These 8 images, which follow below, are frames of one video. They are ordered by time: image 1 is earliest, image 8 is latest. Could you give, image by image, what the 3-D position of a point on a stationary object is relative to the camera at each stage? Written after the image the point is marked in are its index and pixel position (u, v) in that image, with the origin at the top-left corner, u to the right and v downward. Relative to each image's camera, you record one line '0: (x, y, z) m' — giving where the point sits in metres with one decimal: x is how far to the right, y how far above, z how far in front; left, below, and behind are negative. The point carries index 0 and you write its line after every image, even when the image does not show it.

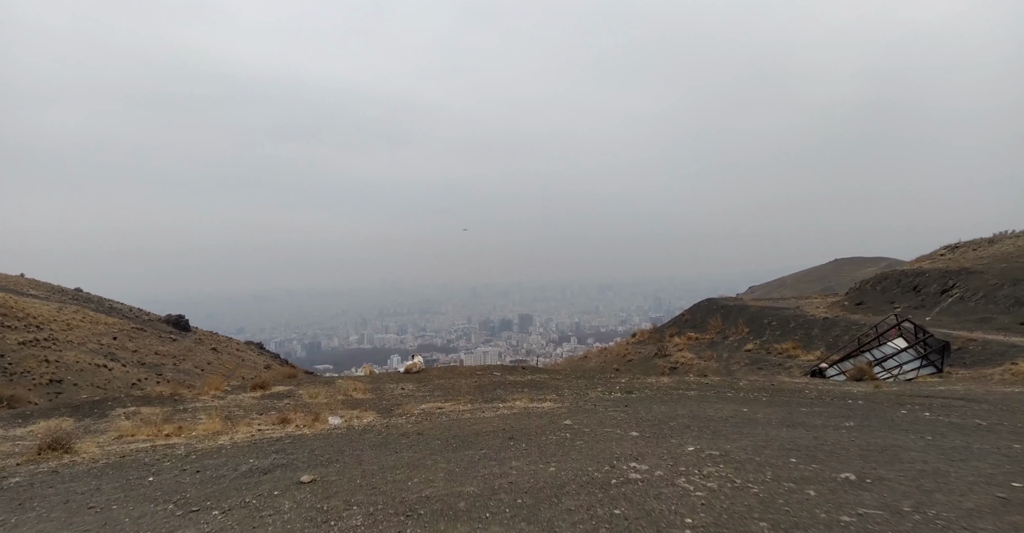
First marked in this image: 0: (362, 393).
0: (-3.6, -3.0, +15.6) m
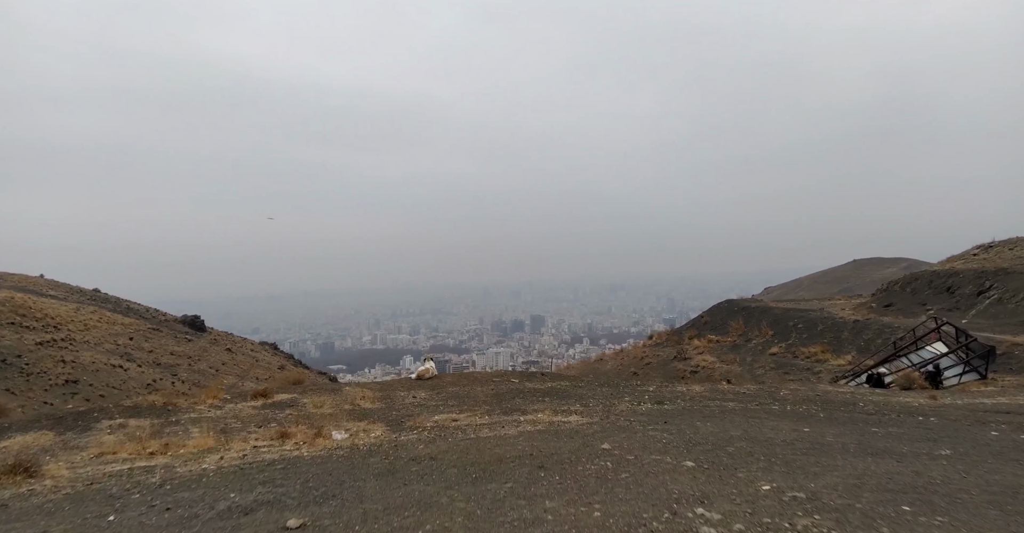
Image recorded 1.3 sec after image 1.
0: (-3.1, -3.0, +14.4) m
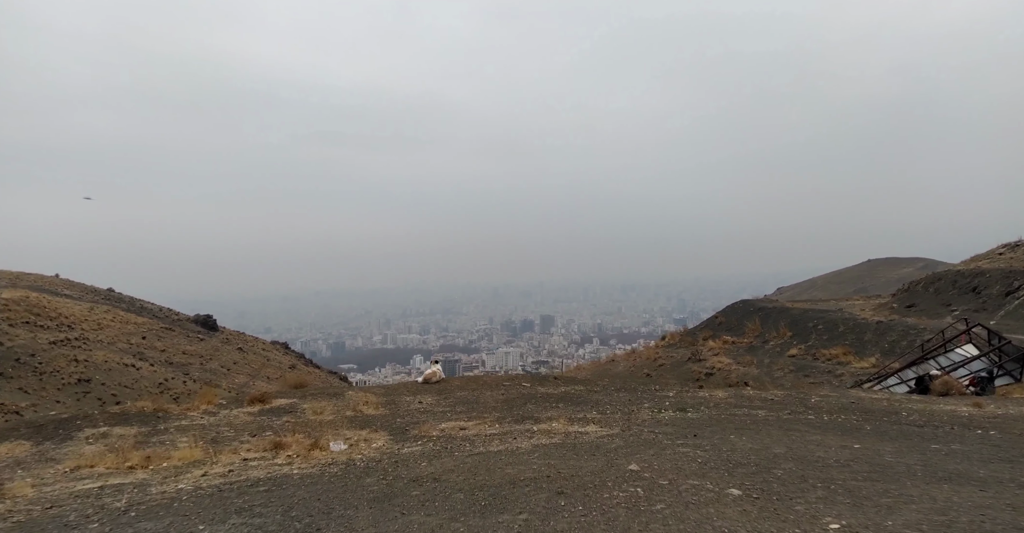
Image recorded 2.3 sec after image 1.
0: (-2.8, -2.9, +13.6) m
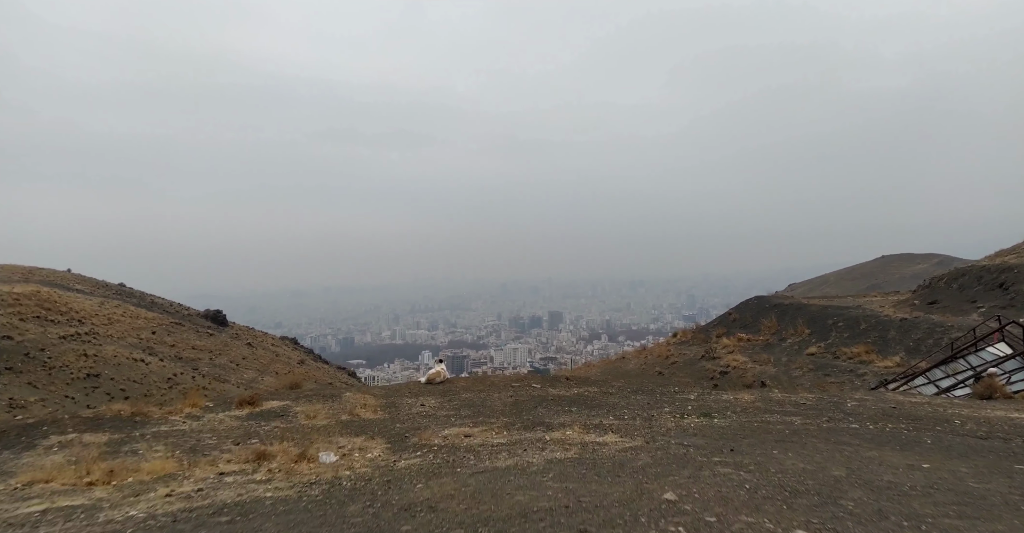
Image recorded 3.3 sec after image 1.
0: (-2.6, -2.8, +12.6) m
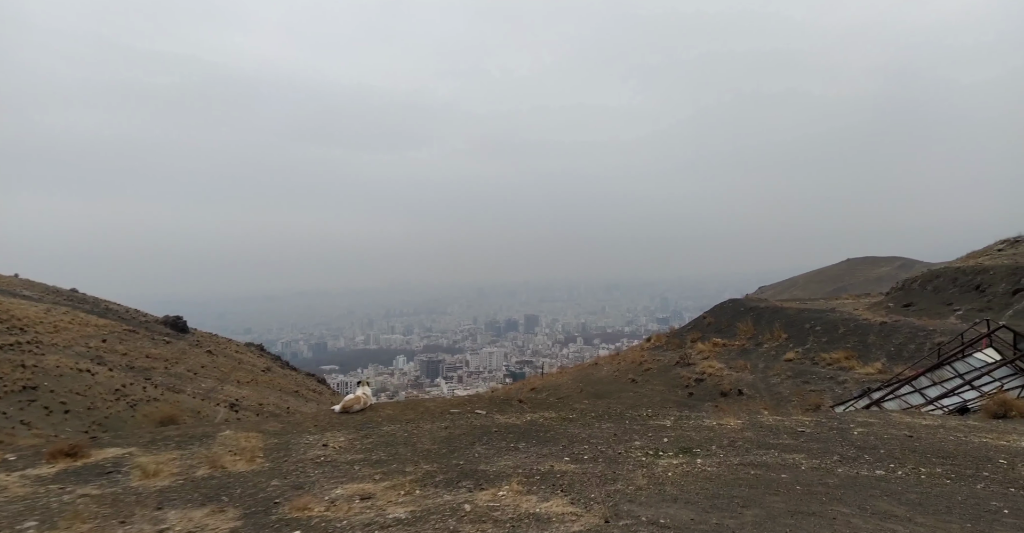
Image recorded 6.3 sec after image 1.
0: (-3.8, -2.8, +9.5) m
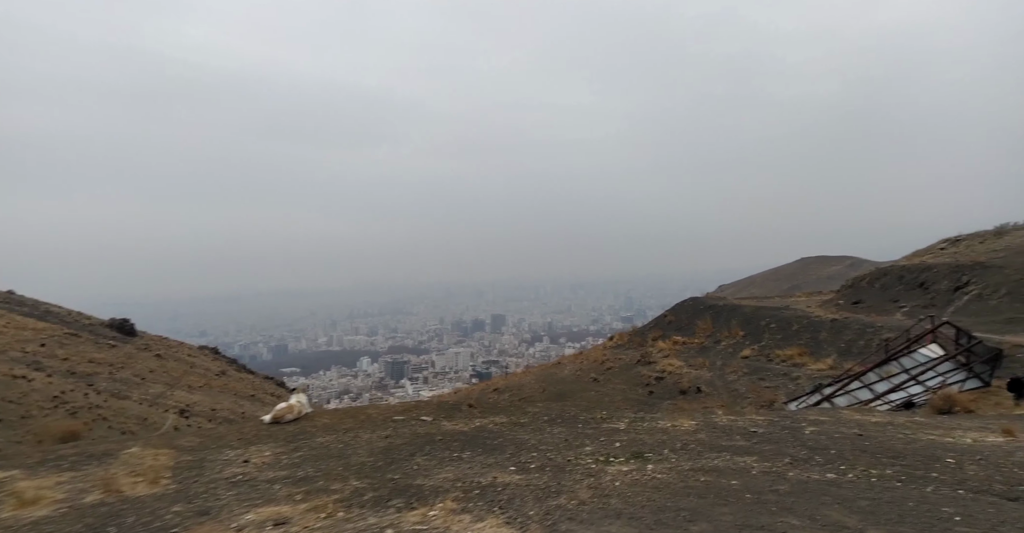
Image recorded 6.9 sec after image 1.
0: (-4.6, -2.7, +8.5) m
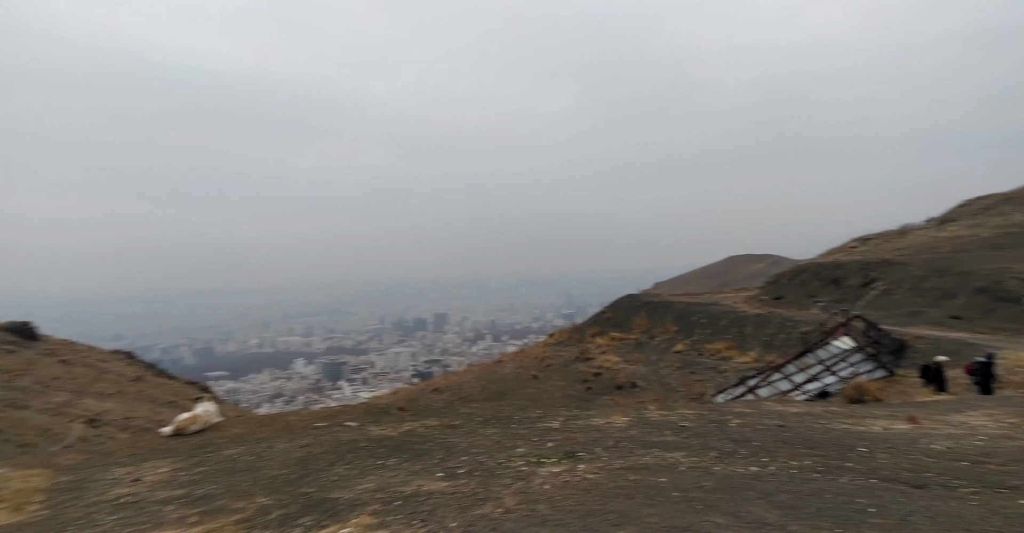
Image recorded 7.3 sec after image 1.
0: (-5.5, -2.7, +7.5) m
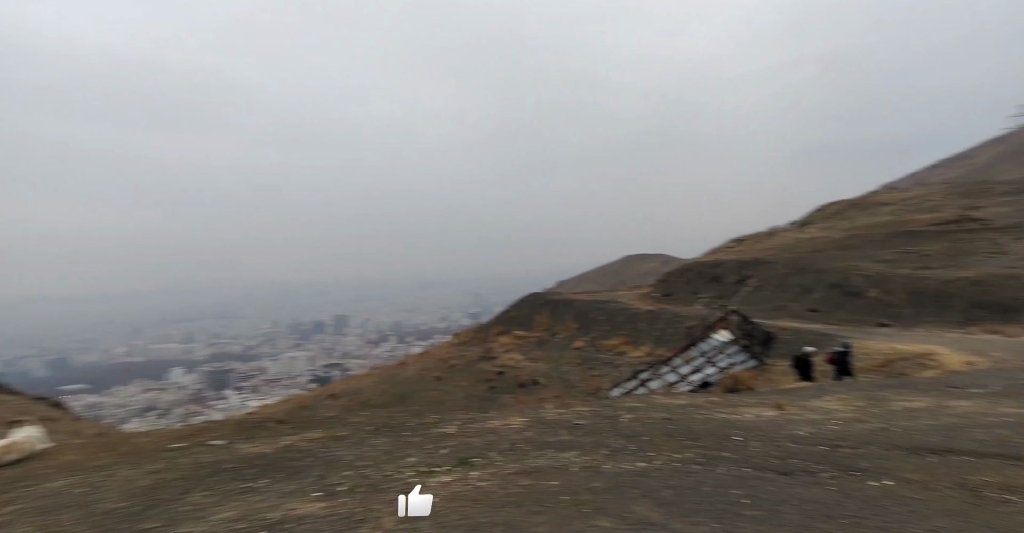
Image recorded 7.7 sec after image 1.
0: (-6.7, -2.7, +6.0) m
